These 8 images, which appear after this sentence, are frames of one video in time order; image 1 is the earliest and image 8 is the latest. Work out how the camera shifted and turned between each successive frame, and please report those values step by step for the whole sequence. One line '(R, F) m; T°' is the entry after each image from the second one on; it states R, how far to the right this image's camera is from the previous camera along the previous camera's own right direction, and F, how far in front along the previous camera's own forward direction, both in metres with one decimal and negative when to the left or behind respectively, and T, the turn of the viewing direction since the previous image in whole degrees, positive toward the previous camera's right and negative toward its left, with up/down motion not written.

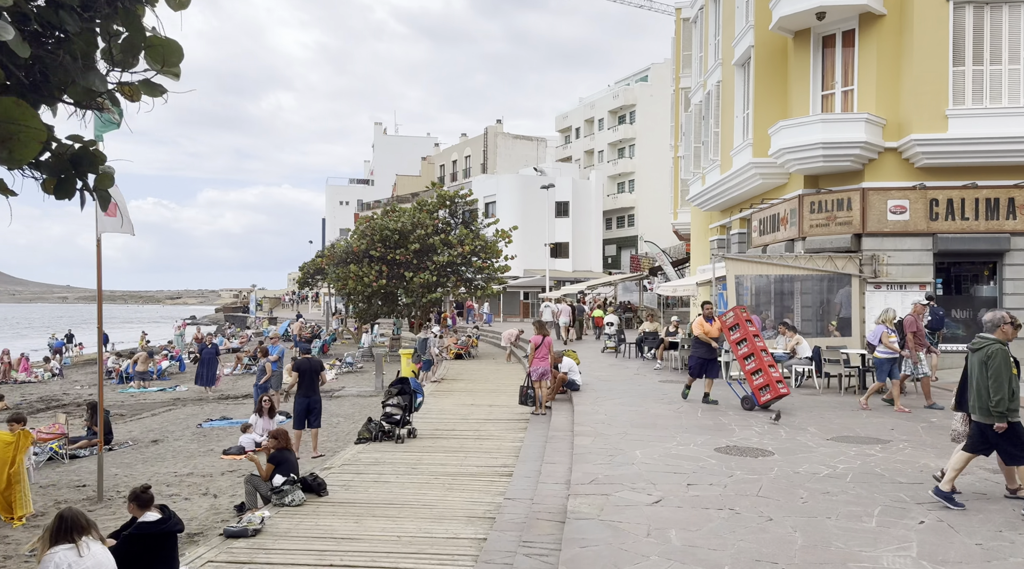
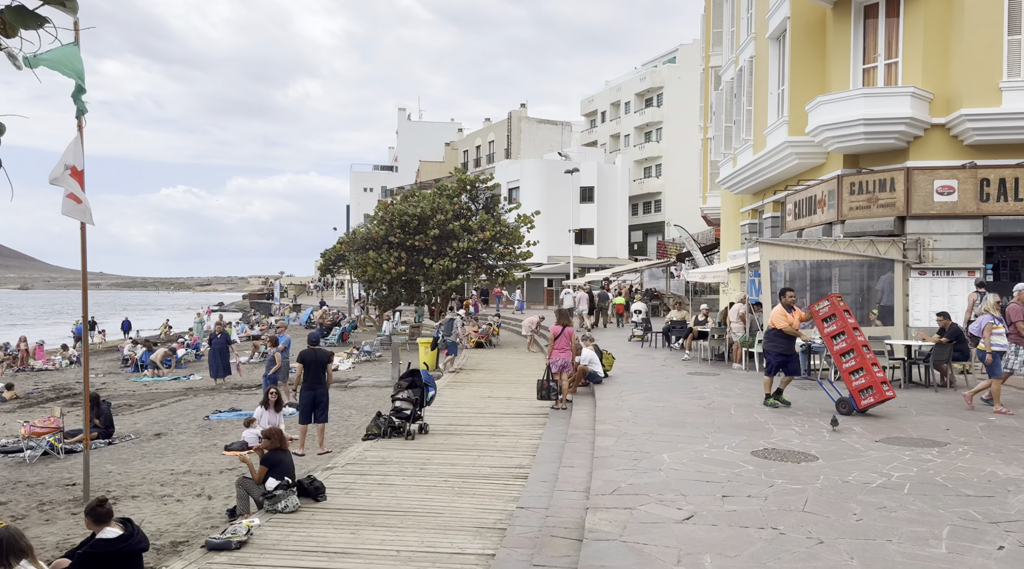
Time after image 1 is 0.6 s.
(+0.1, +0.8) m; -2°
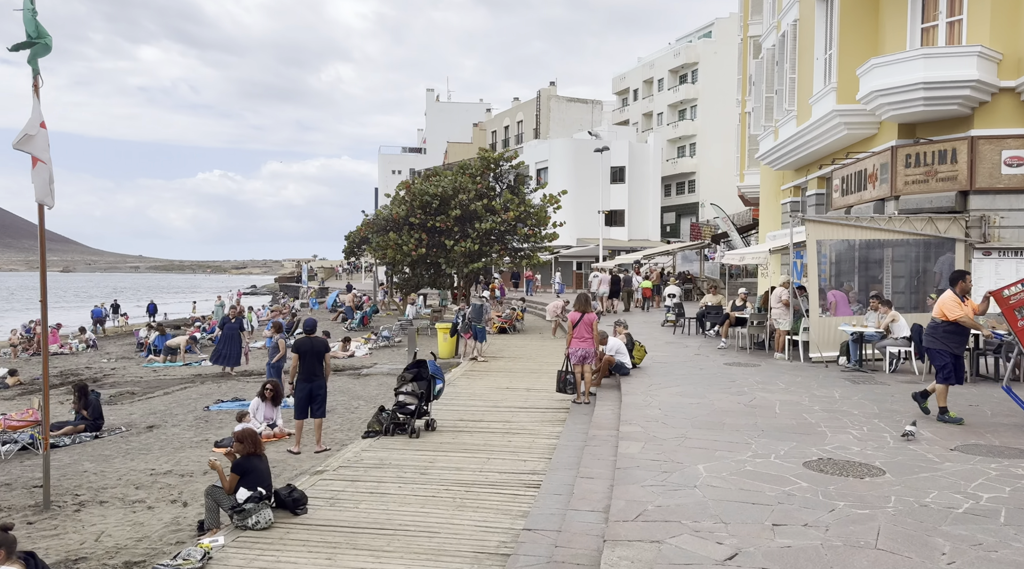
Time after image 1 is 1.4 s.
(+0.2, +1.2) m; -2°
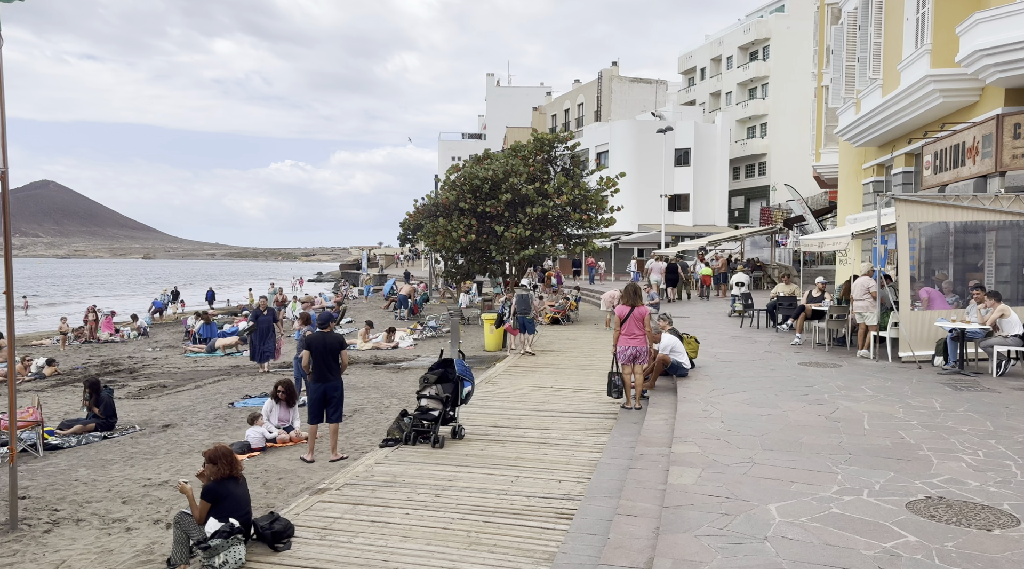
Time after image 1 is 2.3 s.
(+0.3, +1.3) m; -5°
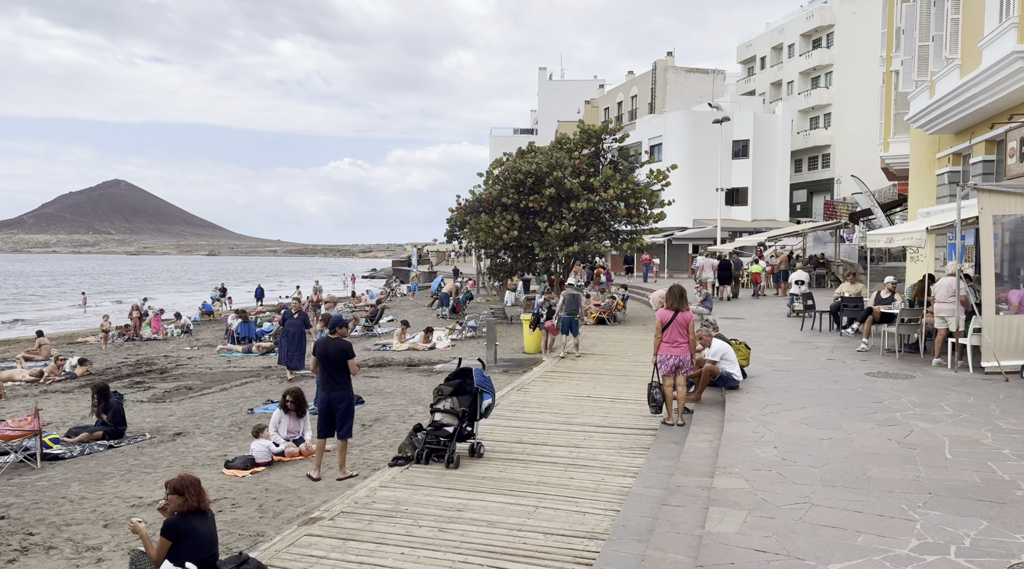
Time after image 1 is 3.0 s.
(+0.3, +1.0) m; -4°
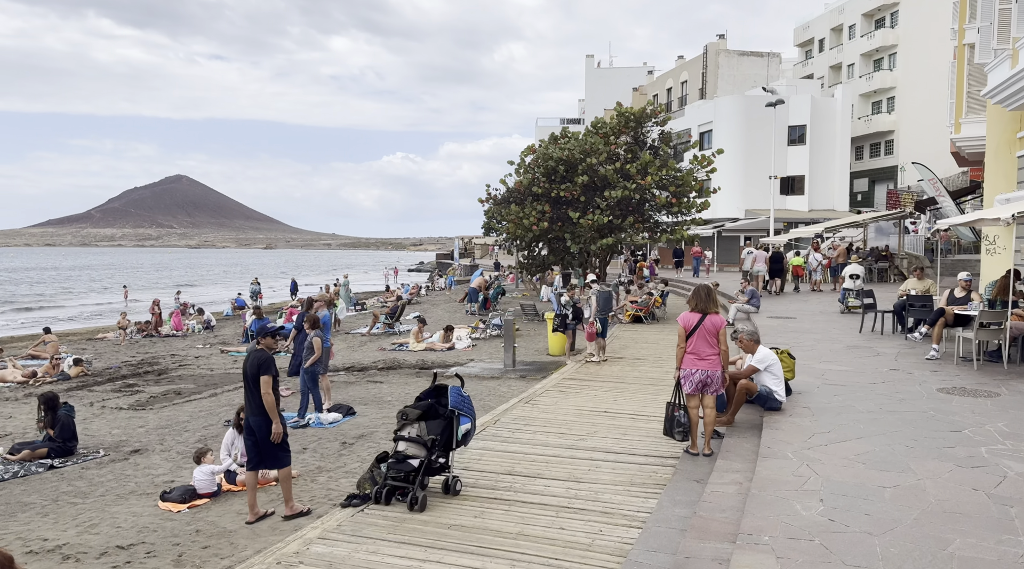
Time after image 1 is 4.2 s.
(+0.6, +1.6) m; -4°
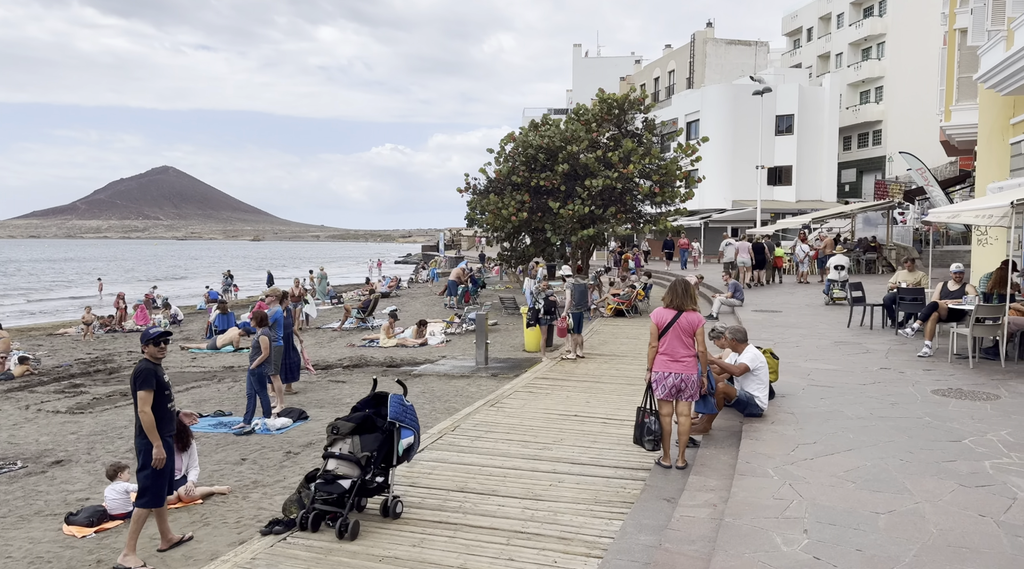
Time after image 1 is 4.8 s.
(+0.3, +0.8) m; +1°
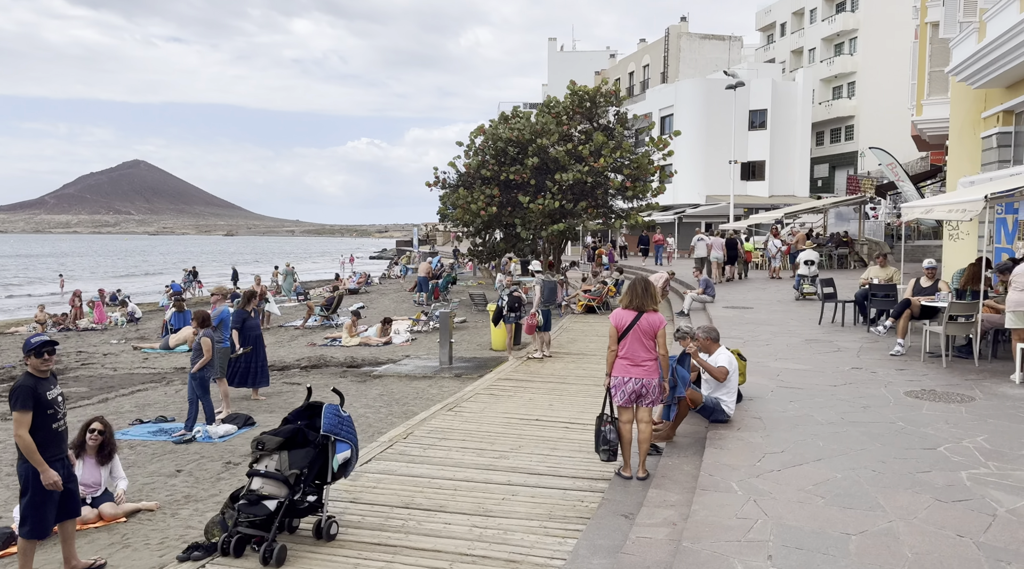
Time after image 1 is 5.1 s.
(+0.2, +0.5) m; +2°
